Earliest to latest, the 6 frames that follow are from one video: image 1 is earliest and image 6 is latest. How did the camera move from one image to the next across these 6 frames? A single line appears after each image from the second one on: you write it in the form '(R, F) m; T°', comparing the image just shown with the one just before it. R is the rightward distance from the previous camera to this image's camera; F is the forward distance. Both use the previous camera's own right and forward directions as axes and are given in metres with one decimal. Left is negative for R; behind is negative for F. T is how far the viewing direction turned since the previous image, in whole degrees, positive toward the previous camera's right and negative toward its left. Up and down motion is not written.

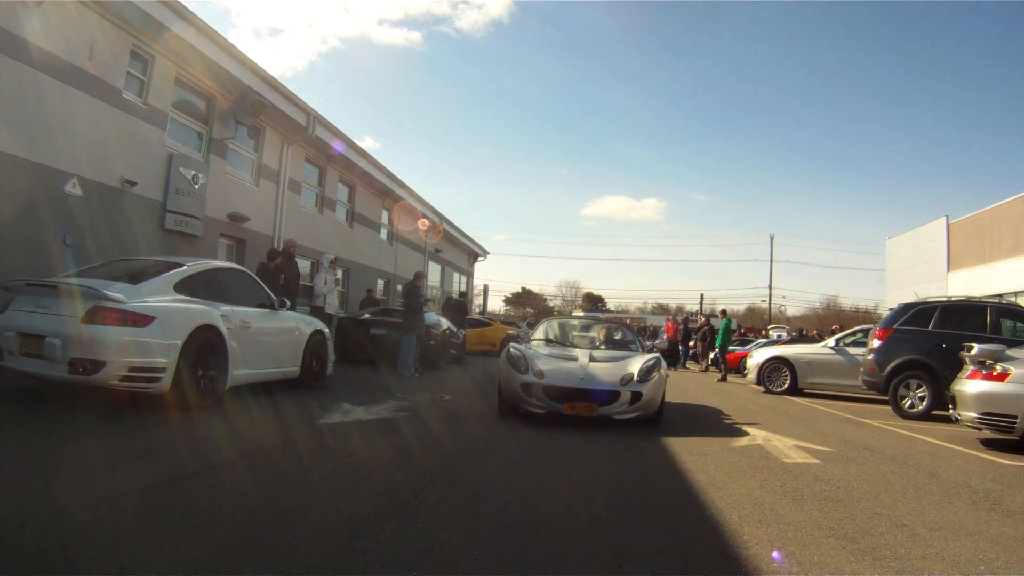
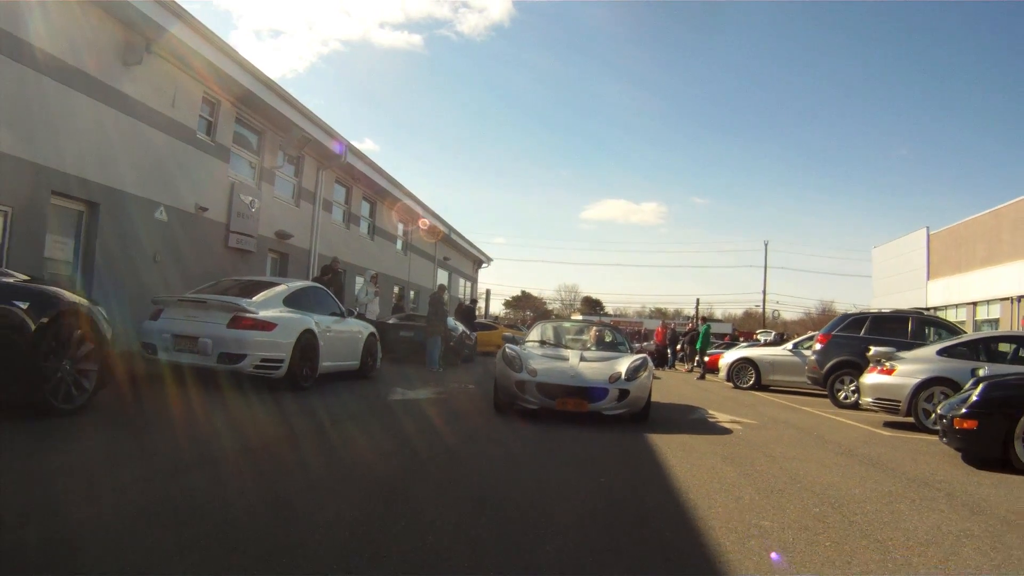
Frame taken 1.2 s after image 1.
(-0.2, -1.8) m; 0°
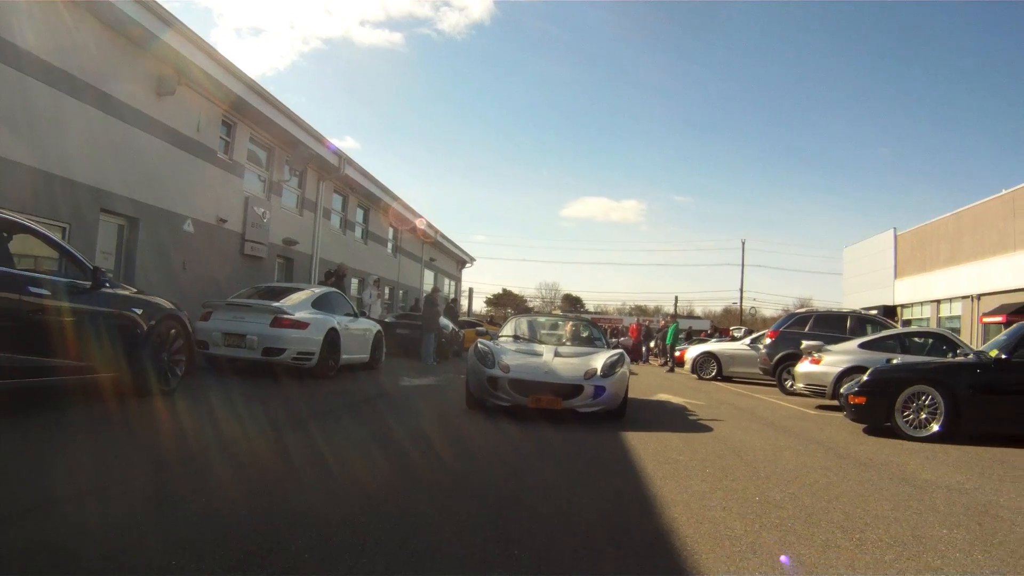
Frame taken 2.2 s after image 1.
(-0.1, -1.3) m; +2°
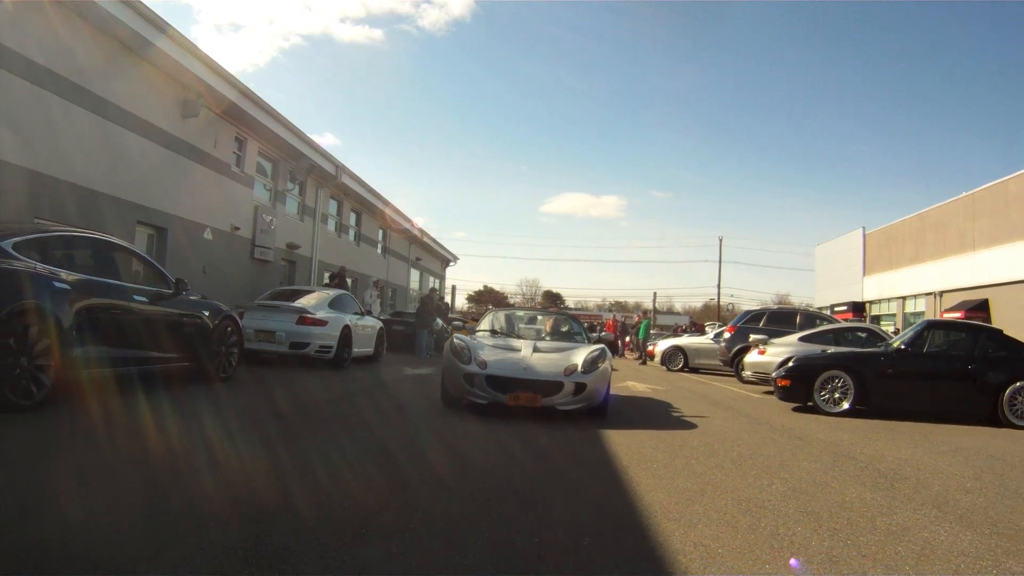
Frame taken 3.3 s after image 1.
(-0.1, -1.3) m; +2°
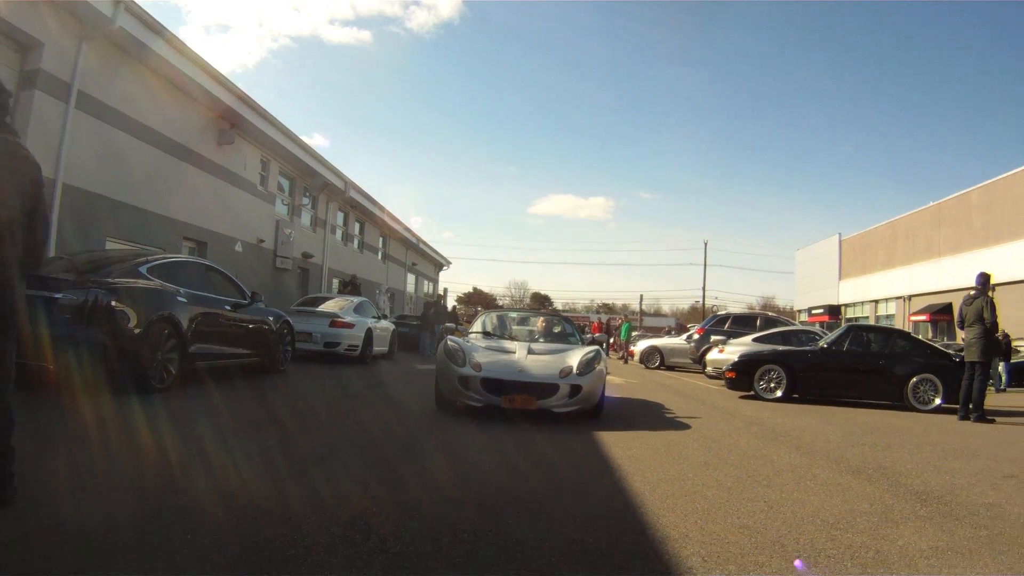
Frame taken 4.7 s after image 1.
(-0.1, -1.7) m; +1°
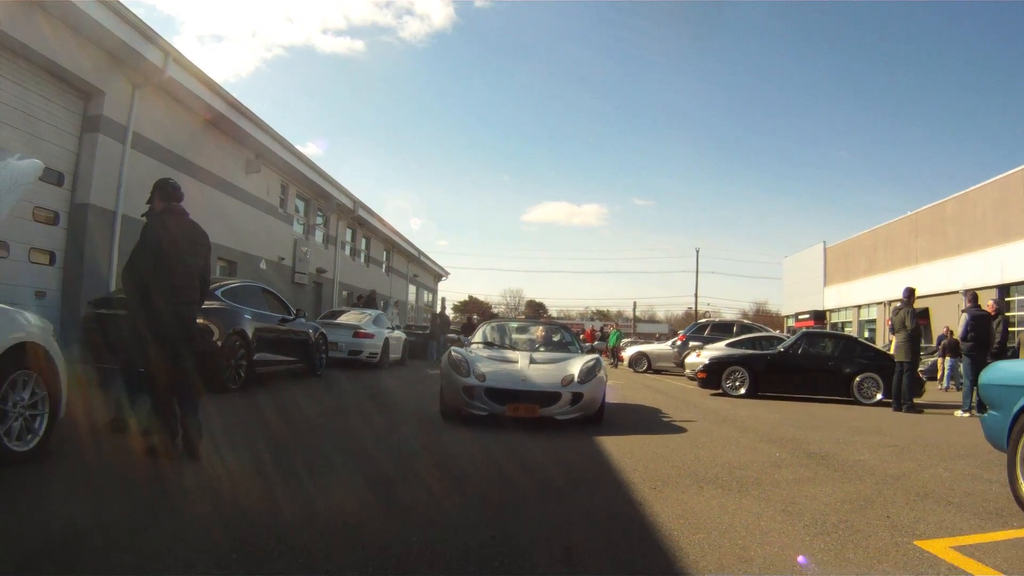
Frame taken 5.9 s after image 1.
(-0.1, -1.5) m; +1°
